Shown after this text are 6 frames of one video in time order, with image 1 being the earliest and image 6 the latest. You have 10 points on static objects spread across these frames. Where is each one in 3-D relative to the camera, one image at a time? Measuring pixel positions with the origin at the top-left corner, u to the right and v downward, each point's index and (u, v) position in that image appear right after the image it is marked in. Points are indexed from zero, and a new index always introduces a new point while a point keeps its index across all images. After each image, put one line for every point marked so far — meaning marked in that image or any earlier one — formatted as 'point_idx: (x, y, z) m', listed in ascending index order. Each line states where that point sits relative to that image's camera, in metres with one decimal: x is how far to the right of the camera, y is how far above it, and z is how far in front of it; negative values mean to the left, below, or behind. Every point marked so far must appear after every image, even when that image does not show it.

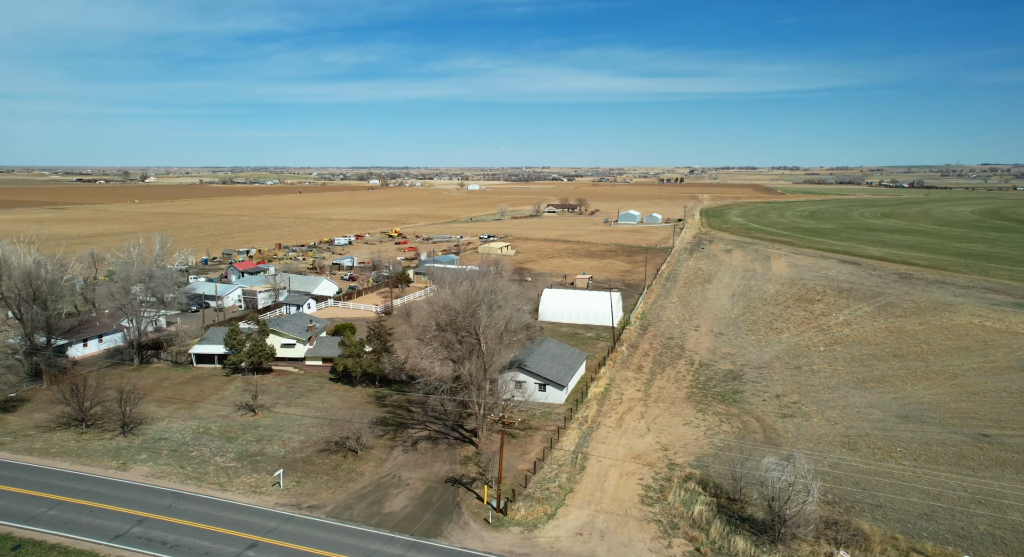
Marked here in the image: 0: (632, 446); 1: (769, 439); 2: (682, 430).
0: (+3.6, -5.0, +18.5) m
1: (+7.9, -5.0, +19.2) m
2: (+5.5, -4.9, +19.9) m
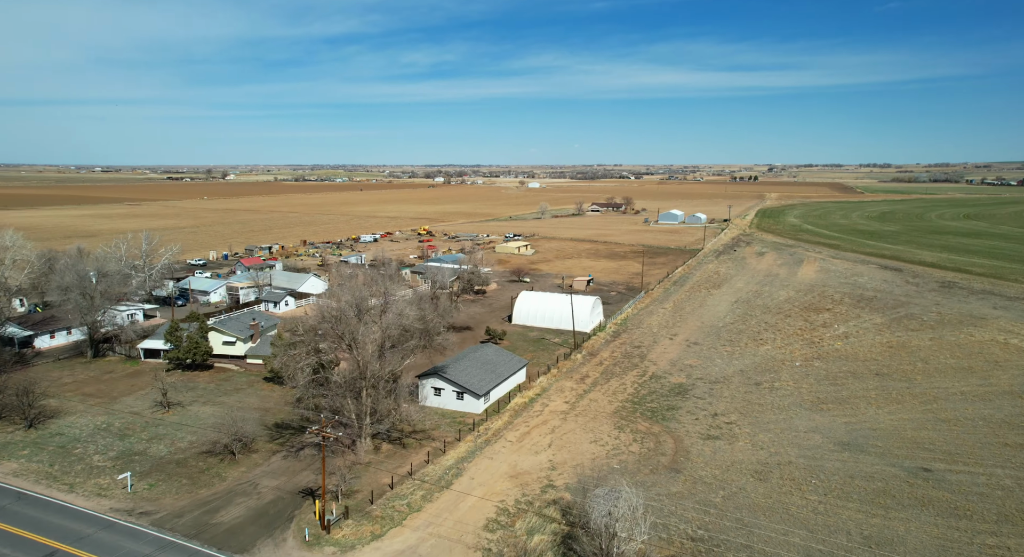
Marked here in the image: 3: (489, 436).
0: (+0.2, -5.2, +17.5) m
1: (+4.6, -5.3, +17.7) m
2: (+2.2, -5.1, +18.7) m
3: (-0.7, -4.9, +19.4) m
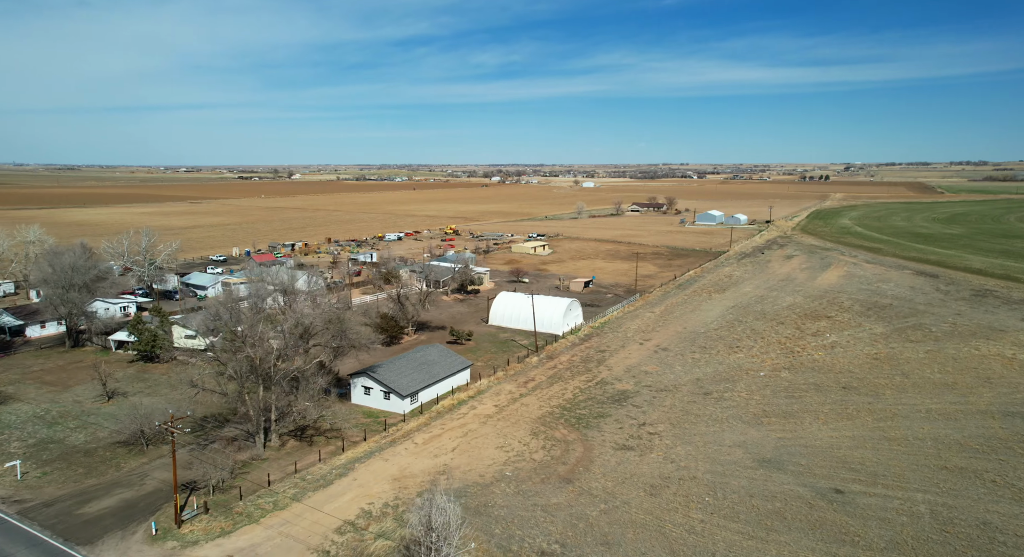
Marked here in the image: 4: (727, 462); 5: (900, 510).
0: (-2.8, -5.3, +17.3) m
1: (+1.5, -5.4, +17.2) m
2: (-0.8, -5.2, +18.4) m
3: (-3.6, -5.0, +19.4) m
4: (+6.3, -5.4, +18.2) m
5: (+9.7, -5.8, +15.6) m
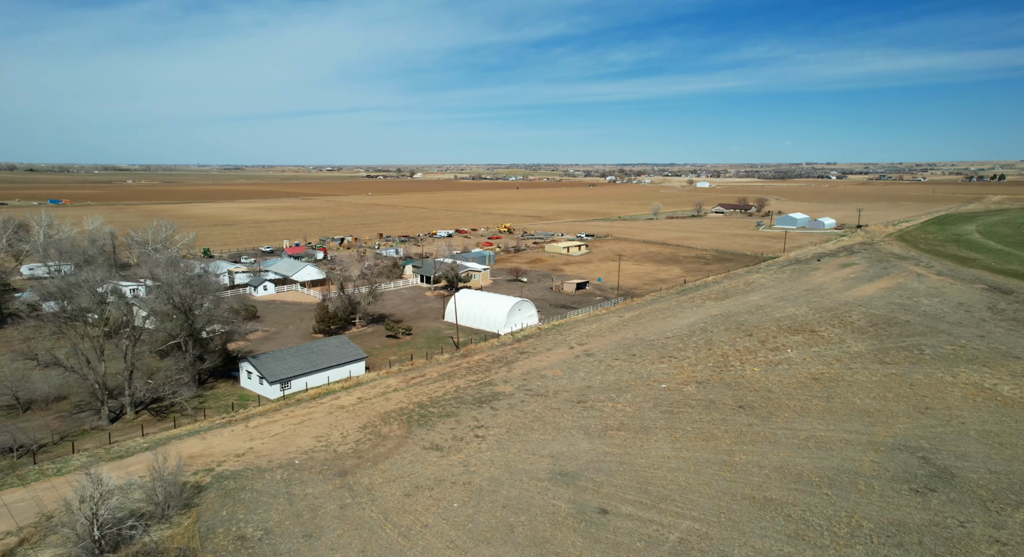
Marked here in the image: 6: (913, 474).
0: (-8.9, -5.1, +18.5) m
1: (-4.6, -5.4, +17.6) m
2: (-6.6, -5.1, +19.1) m
3: (-9.2, -4.7, +20.6) m
4: (+0.3, -5.5, +17.6) m
5: (+3.1, -6.0, +14.5) m
6: (+11.4, -5.6, +17.7) m
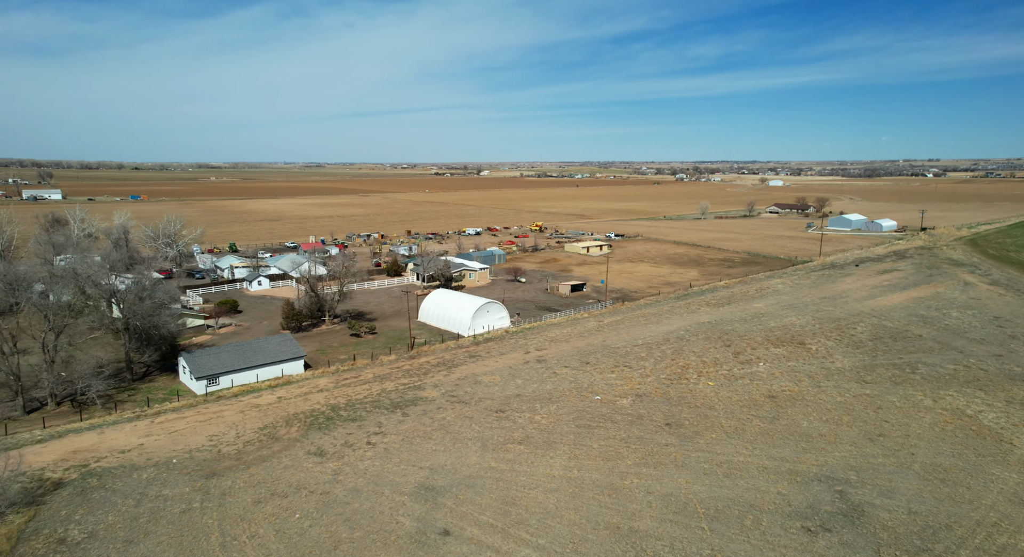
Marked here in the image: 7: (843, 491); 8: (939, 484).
0: (-12.3, -5.0, +18.8) m
1: (-8.2, -5.4, +17.4) m
2: (-10.0, -5.0, +19.2) m
3: (-12.4, -4.6, +20.9) m
4: (-3.3, -5.6, +16.9) m
5: (-0.9, -6.2, +13.5) m
6: (+7.8, -5.9, +15.8) m
7: (+9.0, -5.8, +16.8) m
8: (+11.9, -5.7, +17.3) m
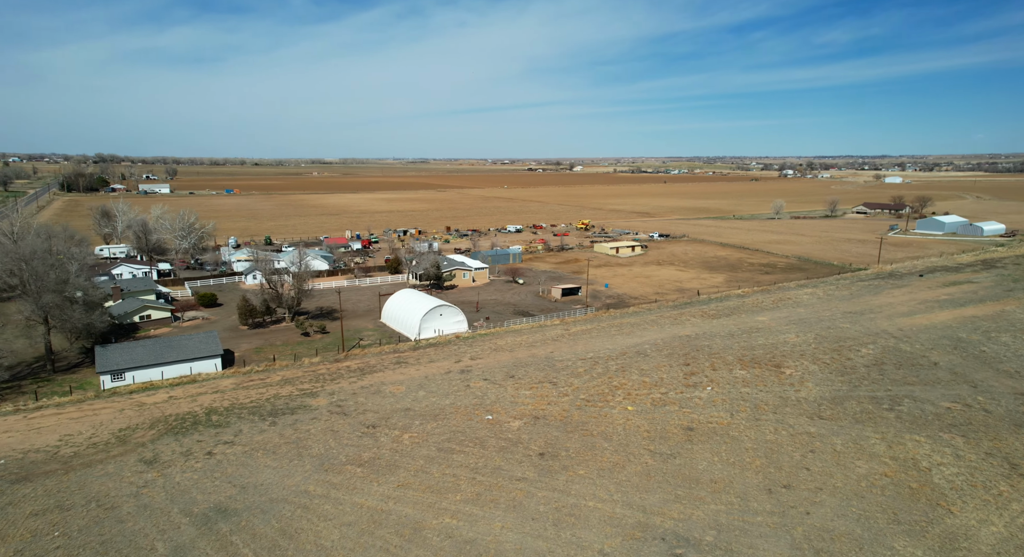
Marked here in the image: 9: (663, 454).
0: (-16.9, -4.9, +19.2) m
1: (-13.1, -5.4, +17.2) m
2: (-14.6, -5.0, +19.2) m
3: (-16.7, -4.5, +21.3) m
4: (-8.3, -5.7, +16.0) m
5: (-6.5, -6.4, +12.2) m
6: (+2.4, -6.4, +13.1) m
7: (+3.8, -6.2, +13.9) m
8: (+6.8, -6.3, +14.0) m
9: (+4.8, -5.4, +19.2) m
